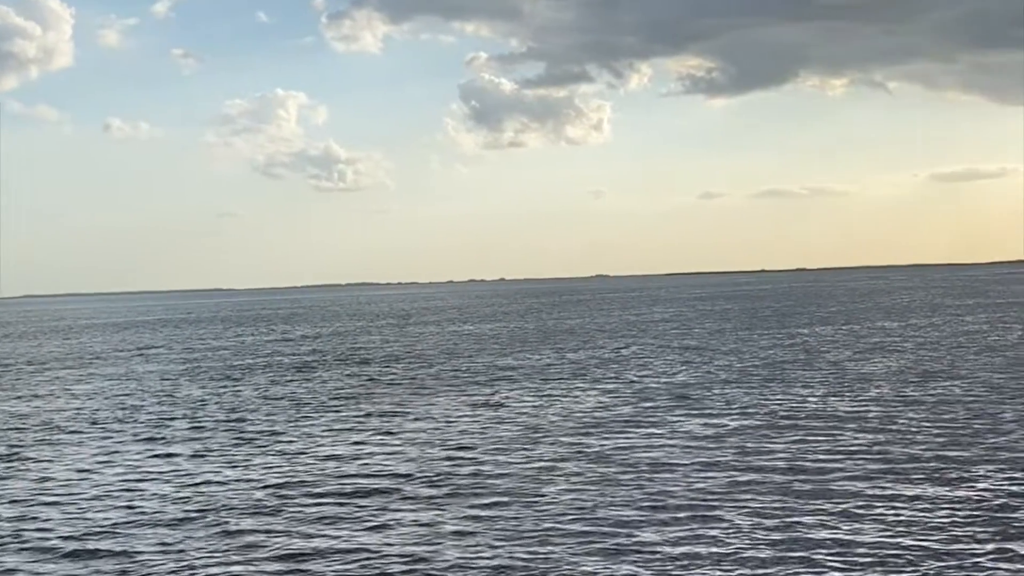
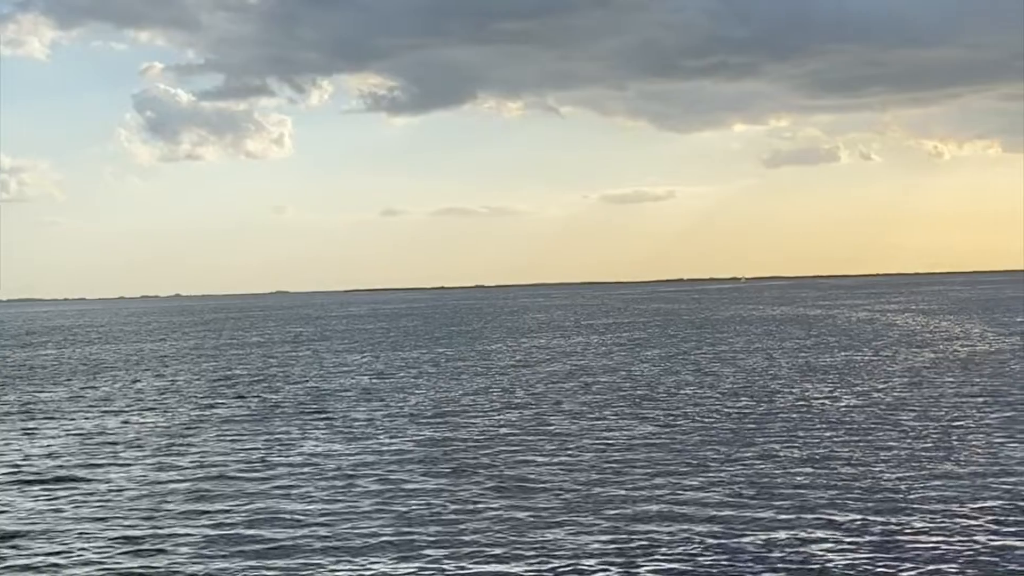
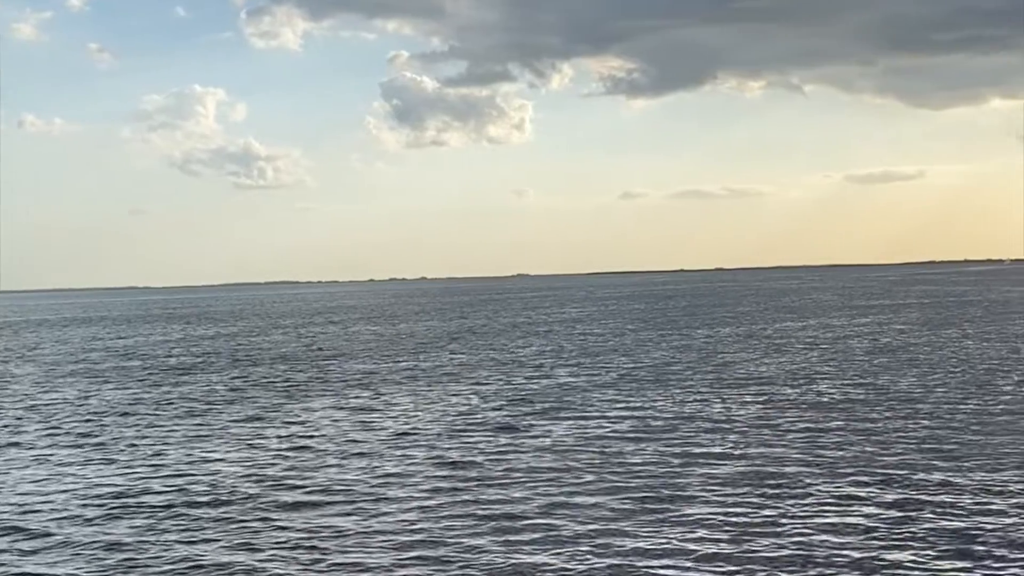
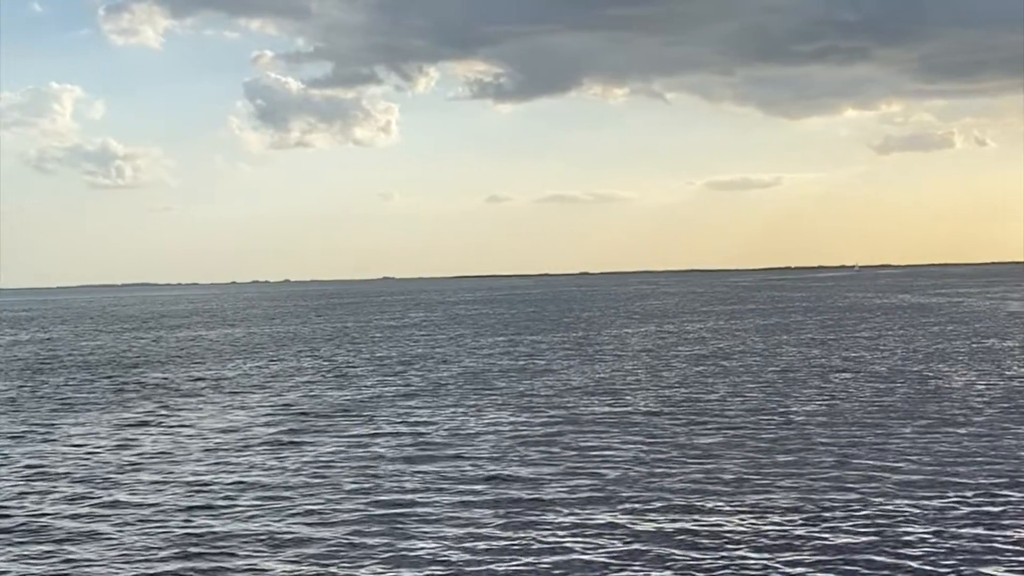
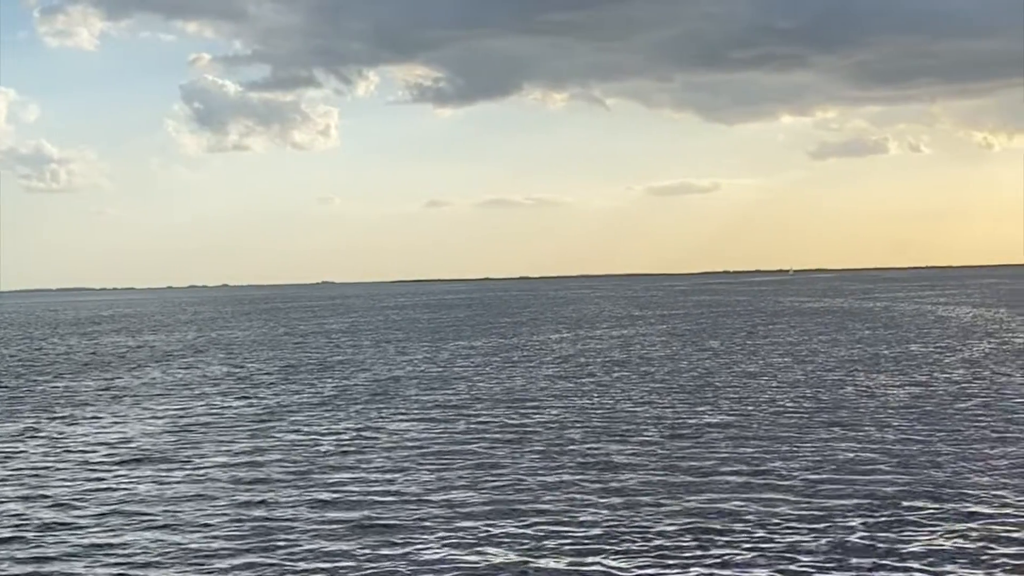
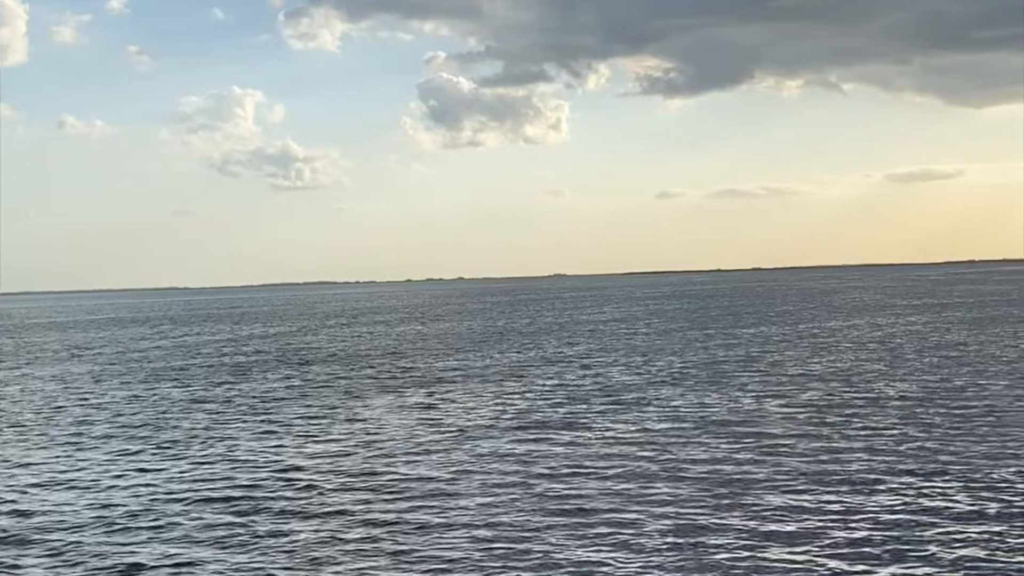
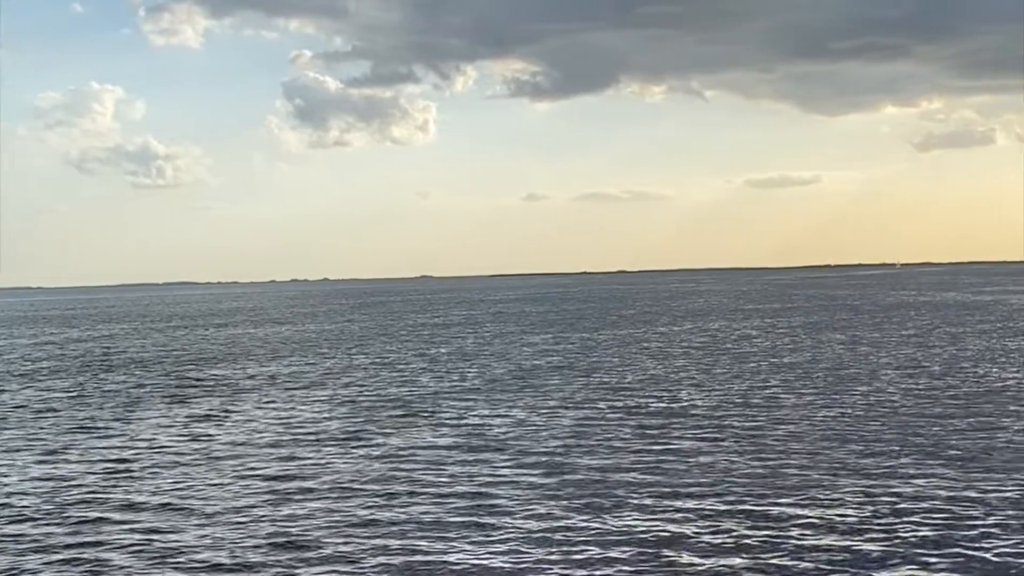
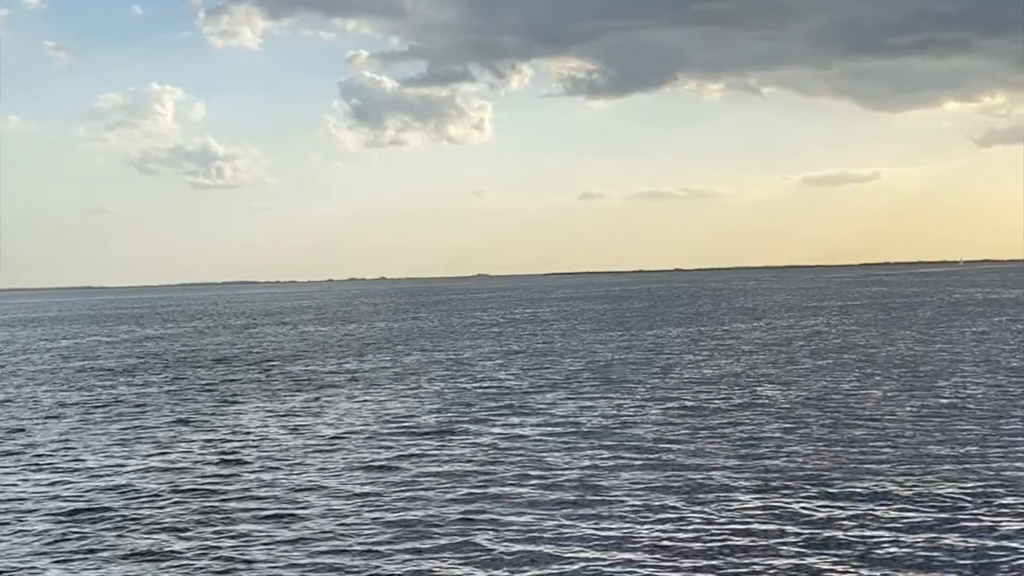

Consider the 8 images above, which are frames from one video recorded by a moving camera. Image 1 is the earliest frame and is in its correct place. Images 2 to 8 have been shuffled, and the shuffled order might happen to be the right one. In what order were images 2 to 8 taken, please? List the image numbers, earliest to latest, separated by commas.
6, 3, 8, 7, 4, 5, 2
